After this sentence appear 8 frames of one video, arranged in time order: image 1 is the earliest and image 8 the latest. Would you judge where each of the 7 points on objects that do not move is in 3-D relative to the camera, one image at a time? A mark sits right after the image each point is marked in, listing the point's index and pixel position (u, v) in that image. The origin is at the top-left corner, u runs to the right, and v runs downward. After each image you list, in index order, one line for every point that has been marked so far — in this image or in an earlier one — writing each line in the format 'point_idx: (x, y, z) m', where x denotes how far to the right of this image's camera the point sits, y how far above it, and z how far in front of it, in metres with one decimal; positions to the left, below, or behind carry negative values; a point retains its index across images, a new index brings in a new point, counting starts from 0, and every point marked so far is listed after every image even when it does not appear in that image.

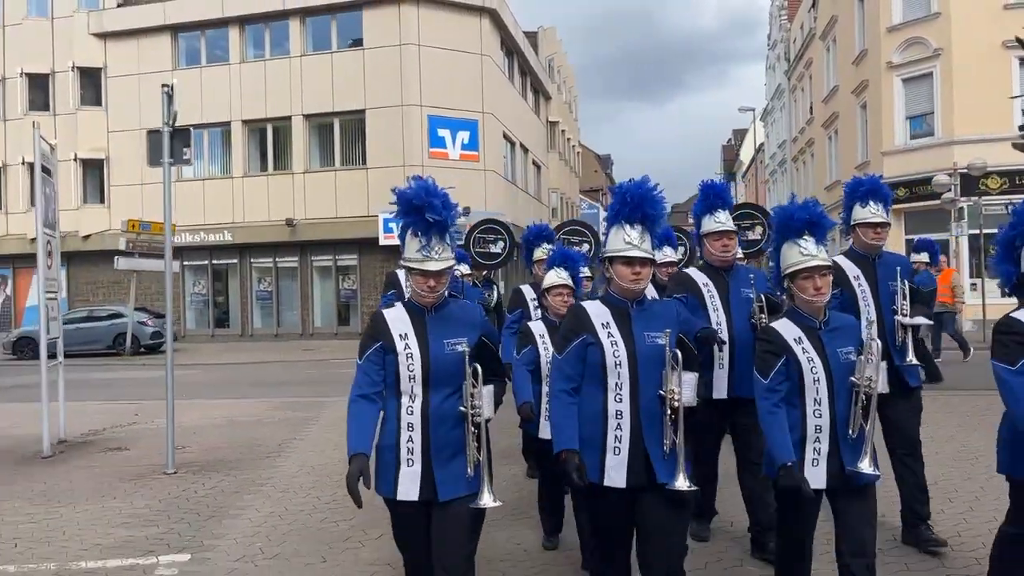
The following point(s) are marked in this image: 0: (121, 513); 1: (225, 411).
0: (-2.7, -1.6, +5.6) m
1: (-3.8, -1.6, +10.4) m
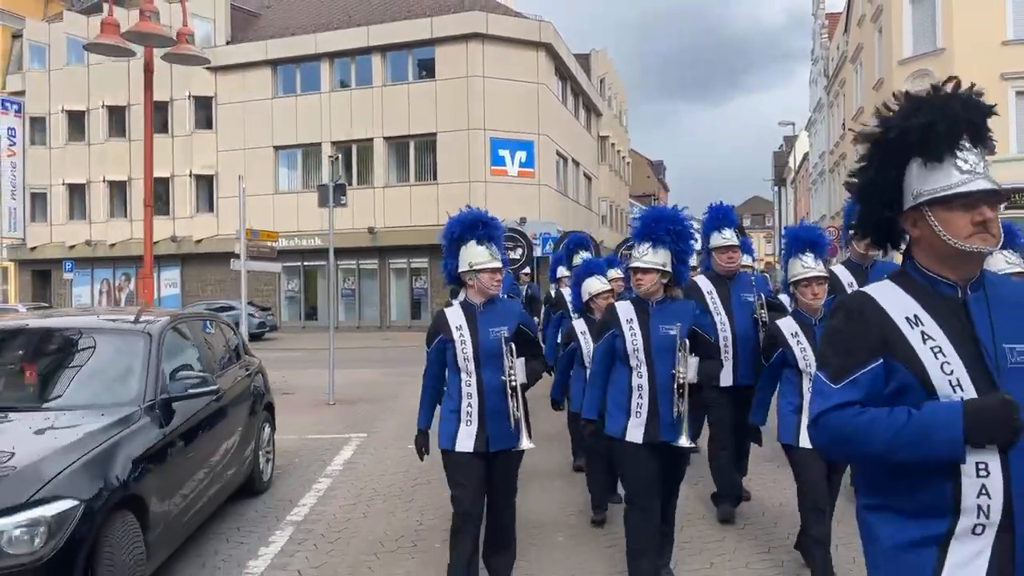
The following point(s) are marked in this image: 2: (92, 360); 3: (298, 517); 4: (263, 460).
0: (-2.3, -1.6, +9.3) m
1: (-3.0, -1.6, +14.2) m
2: (-2.7, -0.5, +5.0) m
3: (-1.5, -1.6, +5.5) m
4: (-1.9, -1.3, +6.1) m
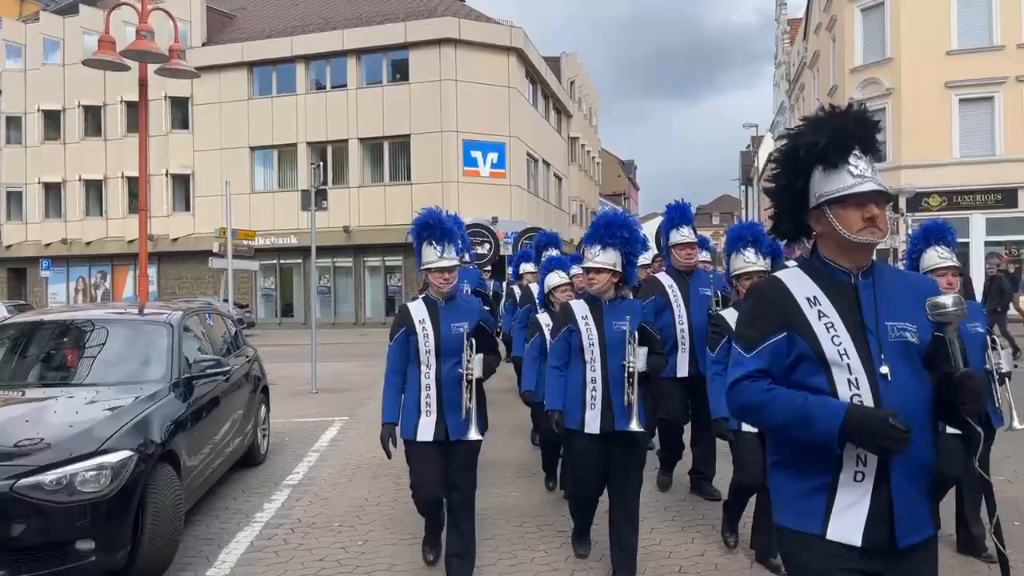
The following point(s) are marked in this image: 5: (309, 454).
0: (-2.7, -1.5, +10.1) m
1: (-3.6, -1.5, +15.0) m
2: (-3.0, -0.4, +5.9) m
3: (-1.8, -1.6, +6.4) m
4: (-2.2, -1.3, +6.9) m
5: (-1.9, -1.5, +7.3) m
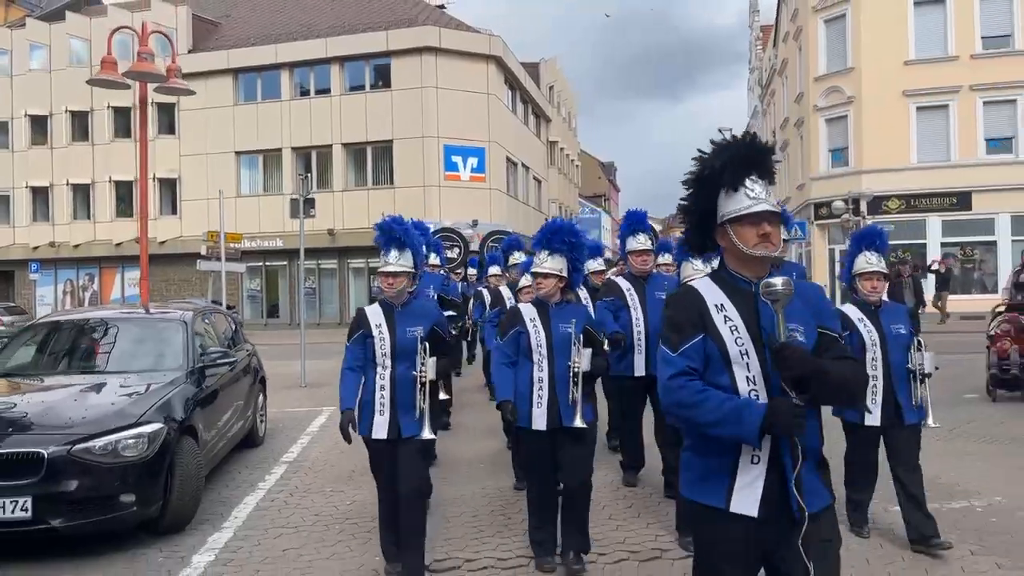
0: (-3.1, -1.6, +11.0) m
1: (-4.0, -1.6, +15.9) m
2: (-3.3, -0.5, +6.7) m
3: (-2.1, -1.6, +7.3) m
4: (-2.5, -1.3, +7.8) m
5: (-2.2, -1.6, +8.2) m
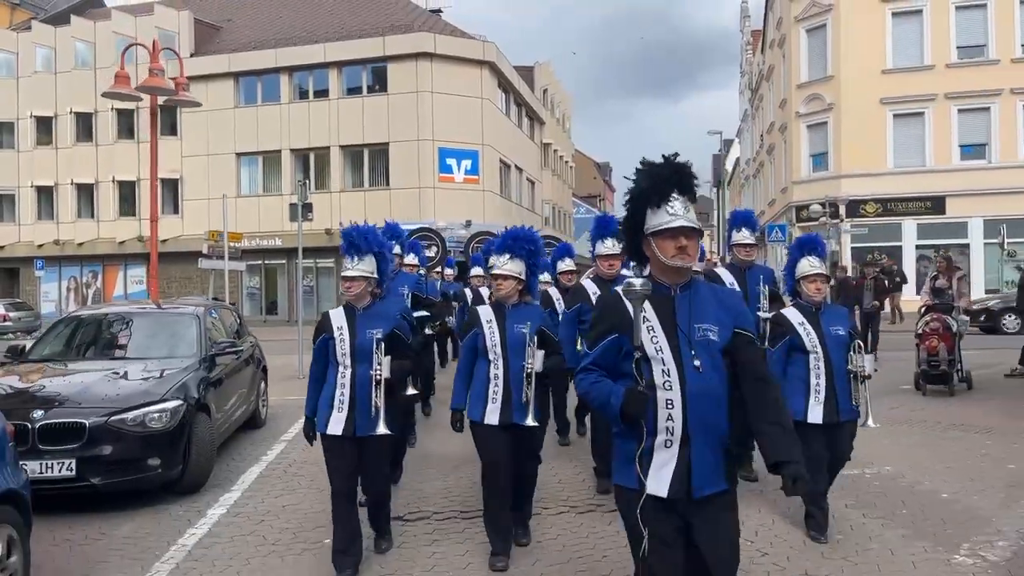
0: (-3.4, -1.5, +11.9) m
1: (-4.3, -1.5, +16.8) m
2: (-3.6, -0.5, +7.7) m
3: (-2.3, -1.6, +8.2) m
4: (-2.8, -1.3, +8.8) m
5: (-2.5, -1.5, +9.1) m
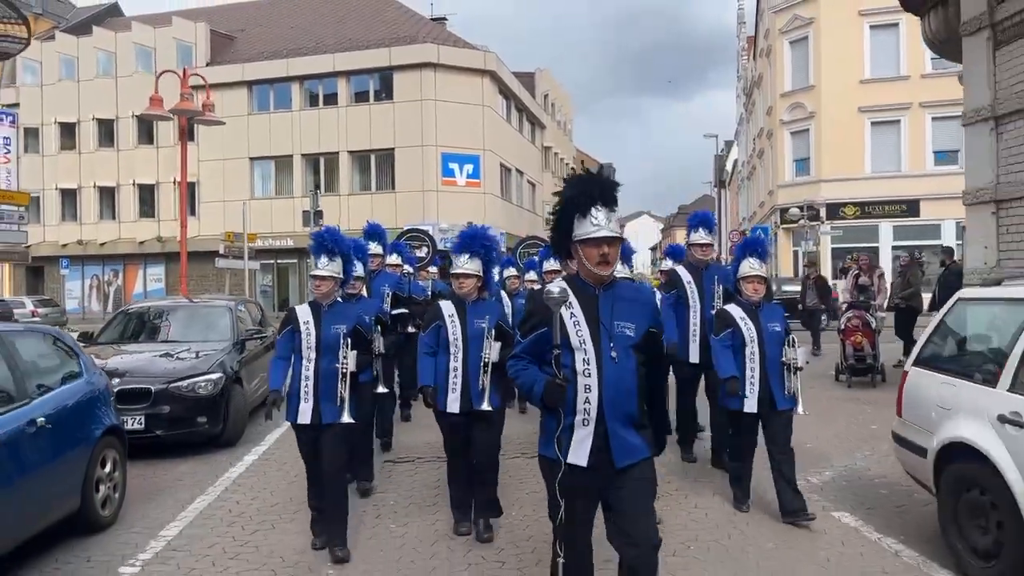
0: (-3.6, -1.5, +13.6) m
1: (-4.5, -1.5, +18.4) m
2: (-3.8, -0.4, +9.3) m
3: (-2.6, -1.5, +9.8) m
4: (-3.1, -1.3, +10.4) m
5: (-2.8, -1.5, +10.7) m
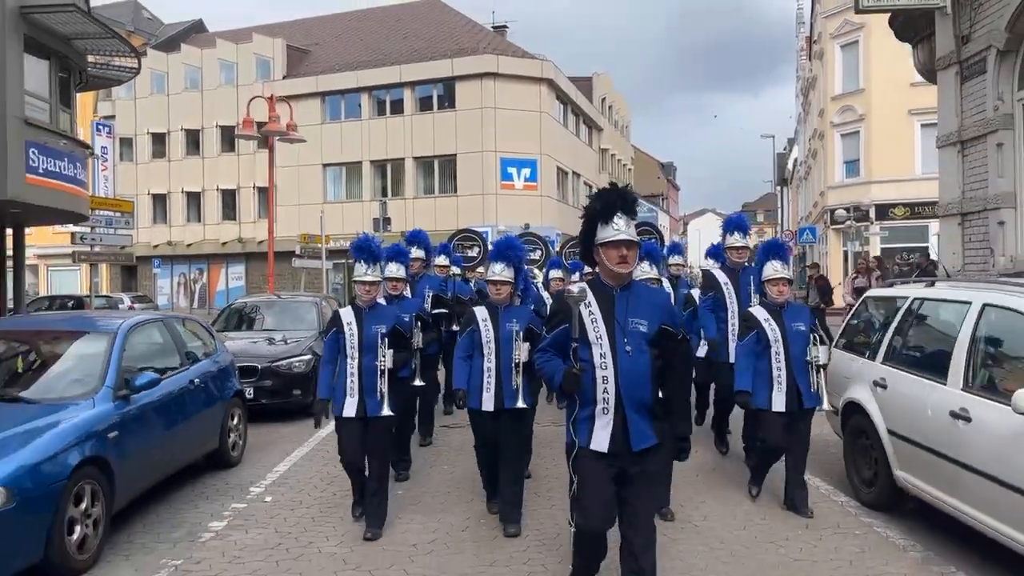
0: (-2.7, -1.5, +15.4) m
1: (-3.2, -1.4, +20.3) m
2: (-3.3, -0.4, +11.2) m
3: (-2.0, -1.5, +11.6) m
4: (-2.4, -1.3, +12.2) m
5: (-2.1, -1.5, +12.5) m
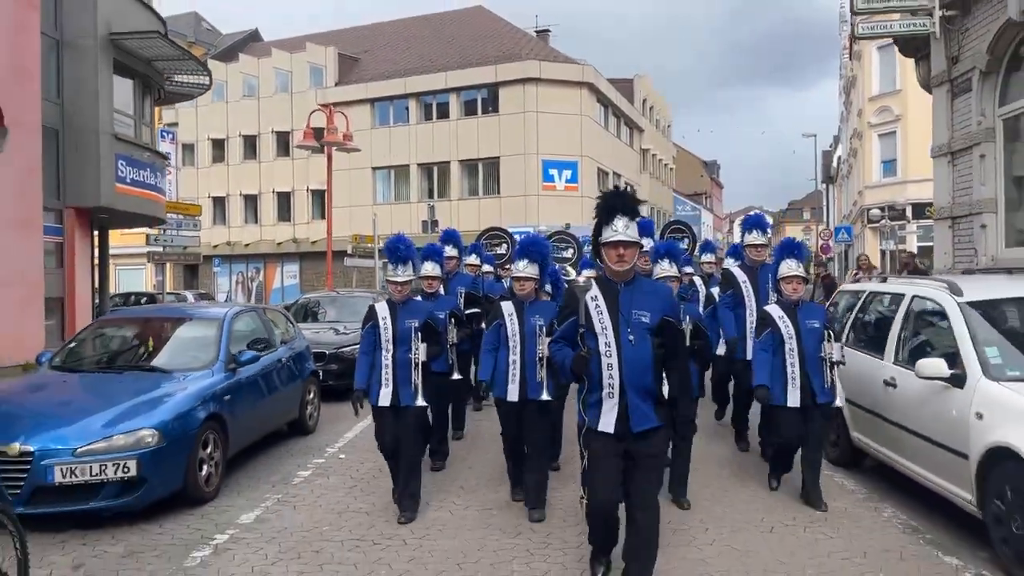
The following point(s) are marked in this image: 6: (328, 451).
0: (-1.9, -1.4, +16.7) m
1: (-2.1, -1.4, +21.7) m
2: (-2.7, -0.3, +12.5) m
3: (-1.4, -1.5, +12.9) m
4: (-1.8, -1.2, +13.5) m
5: (-1.4, -1.4, +13.8) m
6: (-1.8, -1.6, +7.6) m
